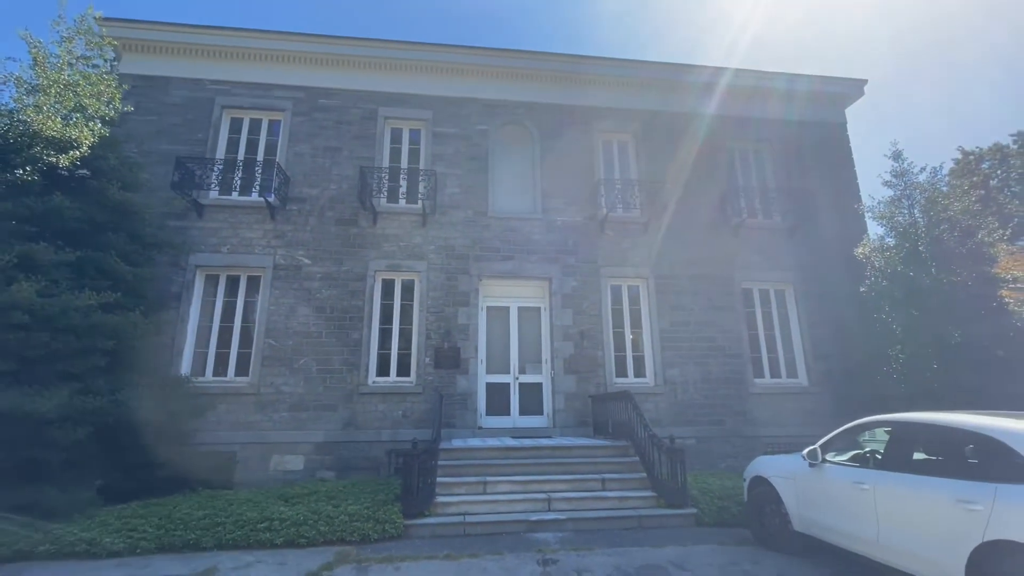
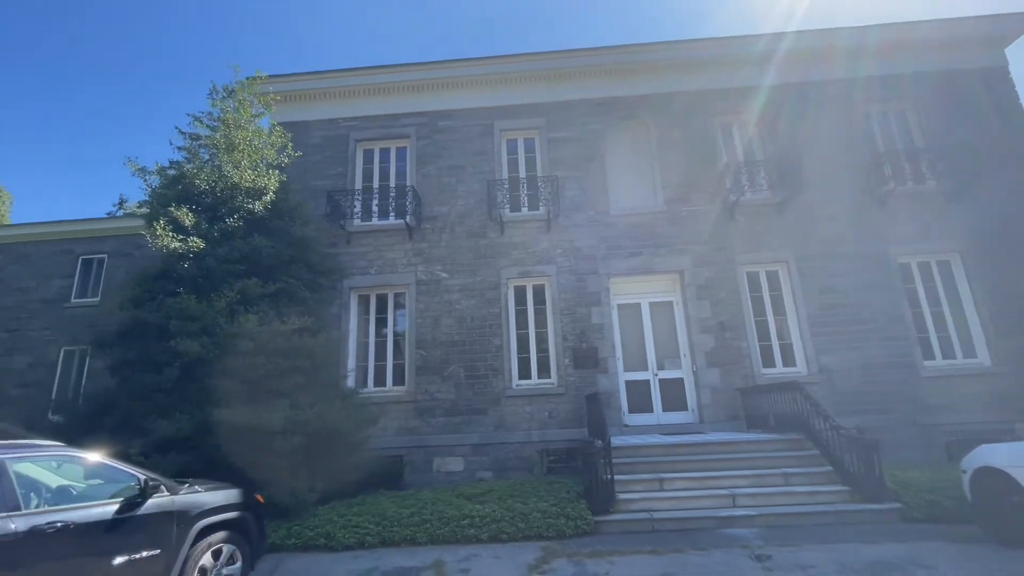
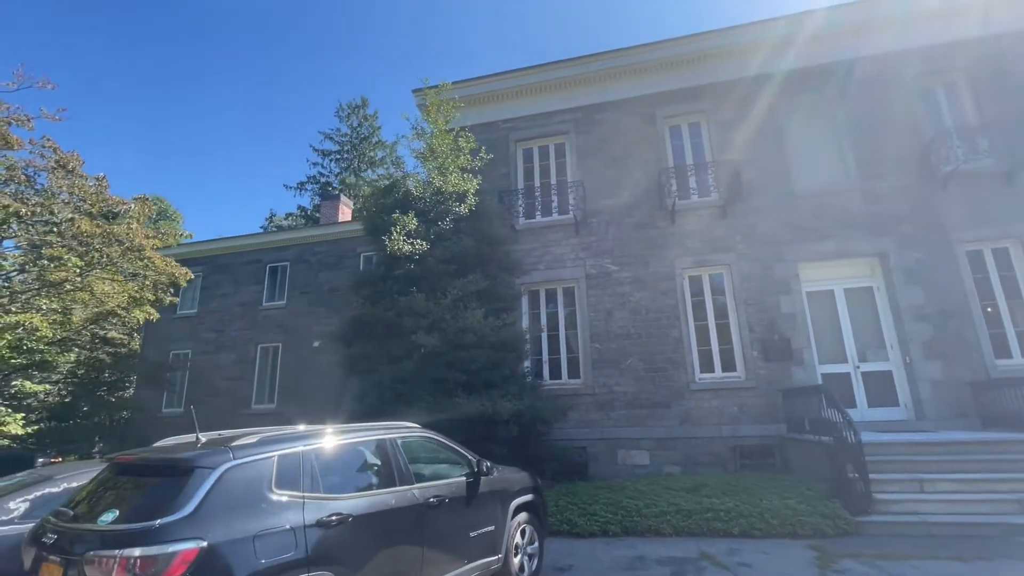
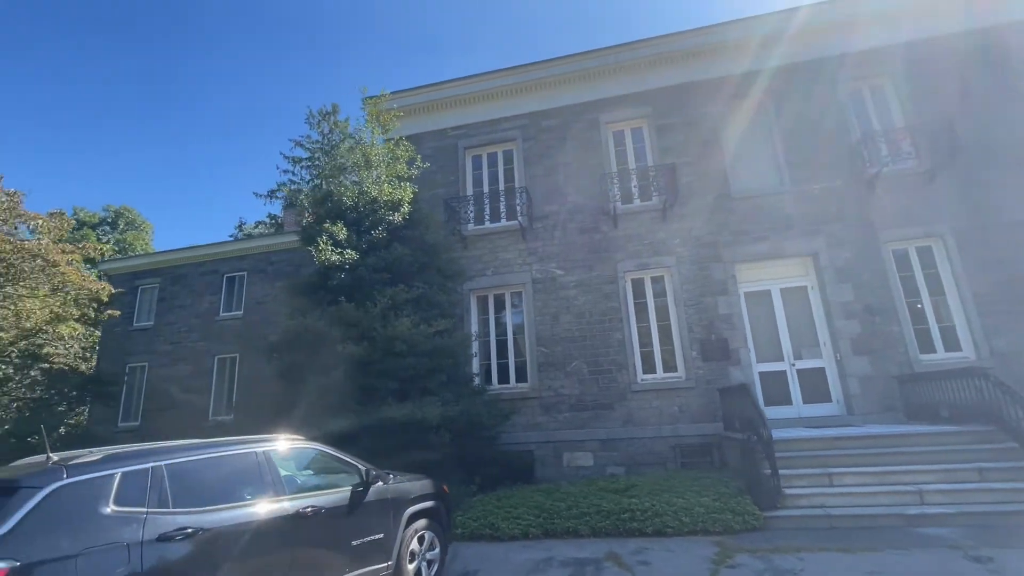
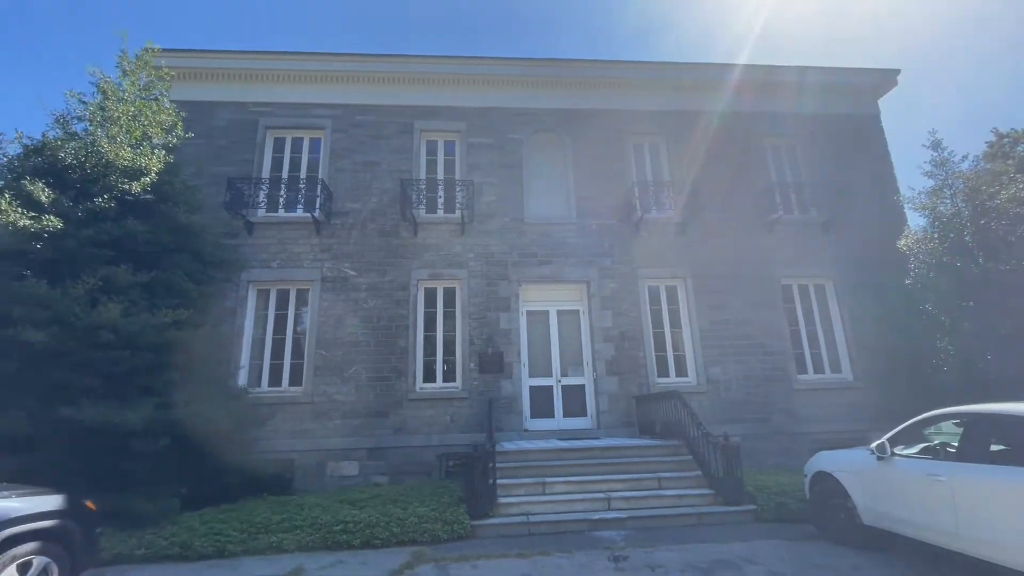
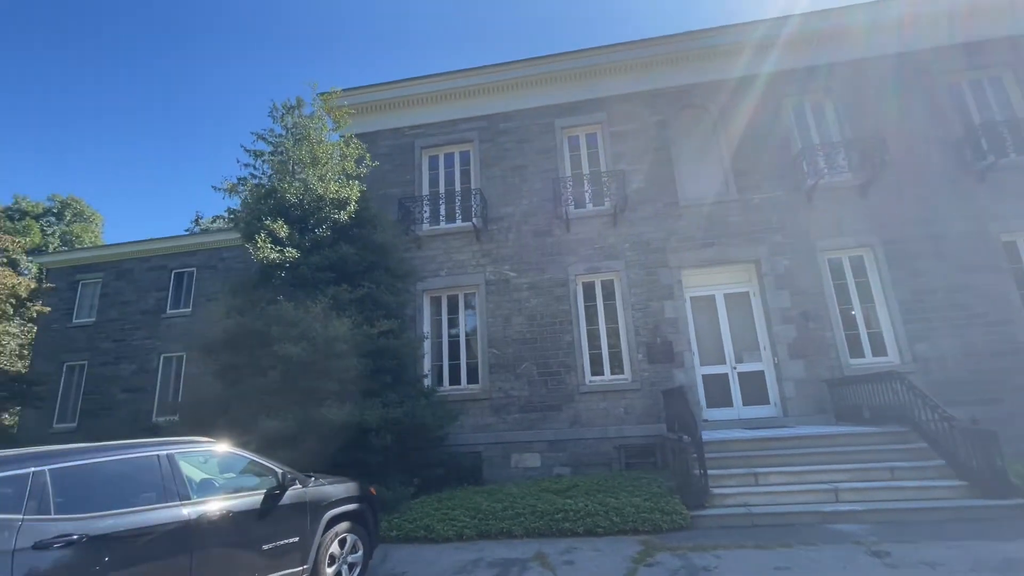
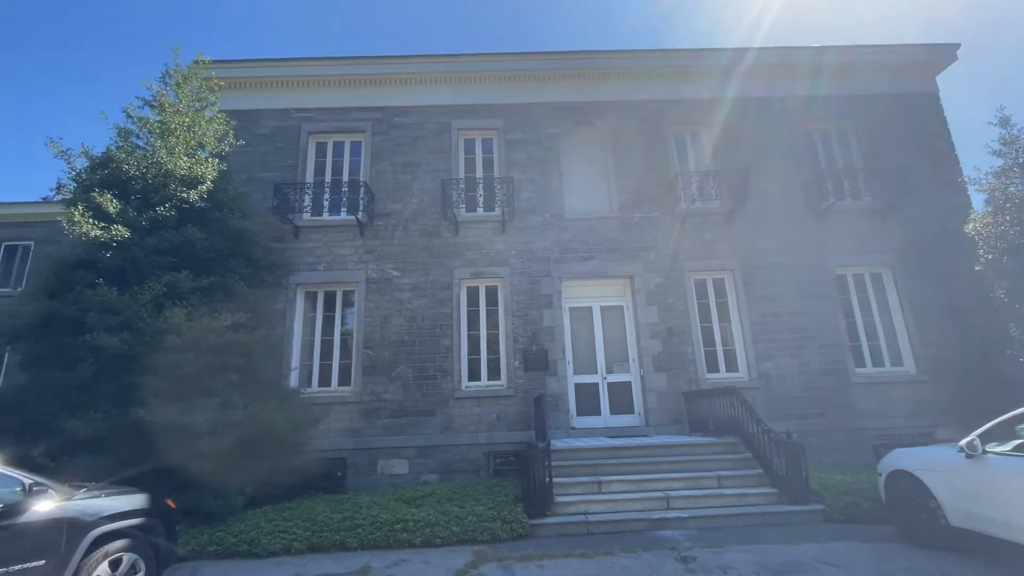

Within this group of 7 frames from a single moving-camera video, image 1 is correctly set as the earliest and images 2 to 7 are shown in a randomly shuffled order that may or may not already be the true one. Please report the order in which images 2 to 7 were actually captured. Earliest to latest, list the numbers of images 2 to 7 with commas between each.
5, 7, 2, 6, 4, 3
